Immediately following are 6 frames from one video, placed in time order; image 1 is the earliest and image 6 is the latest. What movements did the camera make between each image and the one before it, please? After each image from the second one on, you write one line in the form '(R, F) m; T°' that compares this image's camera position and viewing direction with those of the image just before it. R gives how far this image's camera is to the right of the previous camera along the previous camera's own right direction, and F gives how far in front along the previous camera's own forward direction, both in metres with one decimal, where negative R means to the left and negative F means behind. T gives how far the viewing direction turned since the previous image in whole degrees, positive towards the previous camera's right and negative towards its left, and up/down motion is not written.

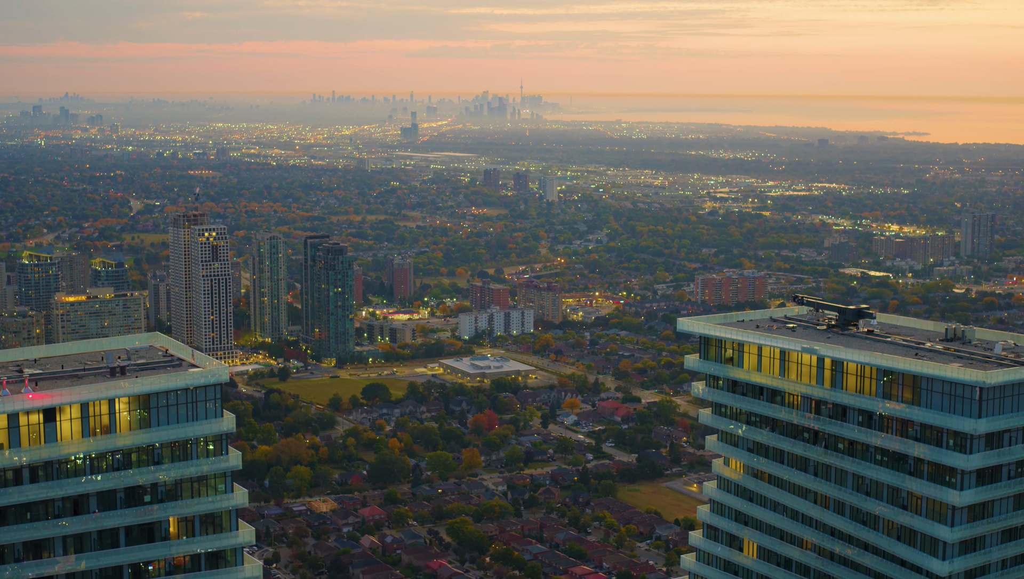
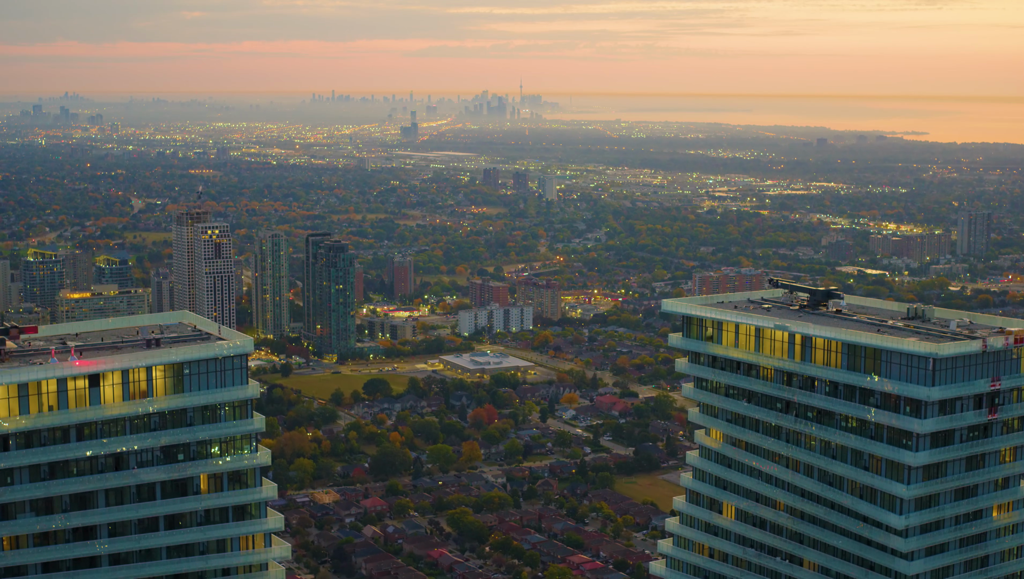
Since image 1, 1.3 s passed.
(0.0, -1.0) m; 0°
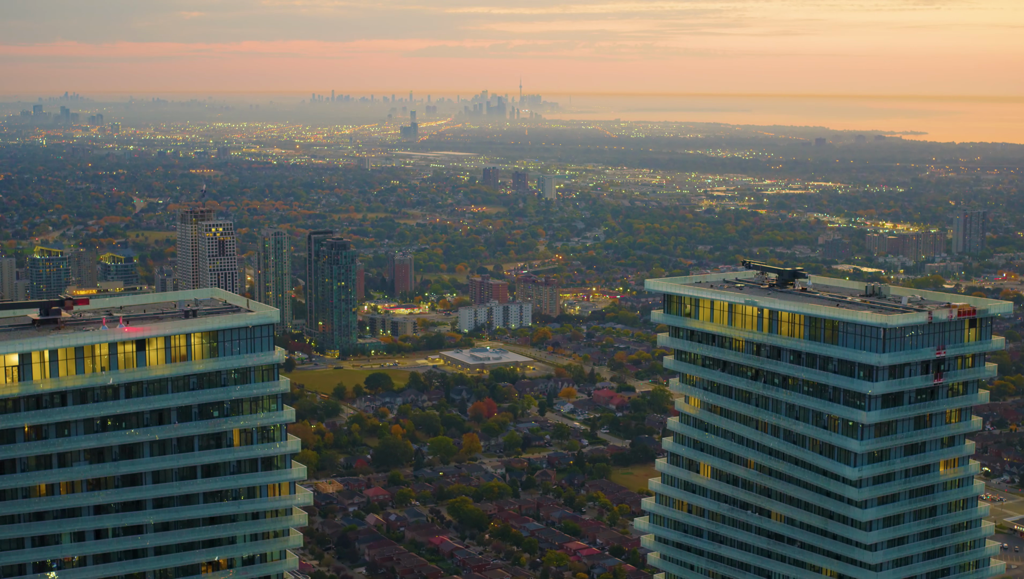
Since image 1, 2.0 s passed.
(0.0, -1.3) m; 0°
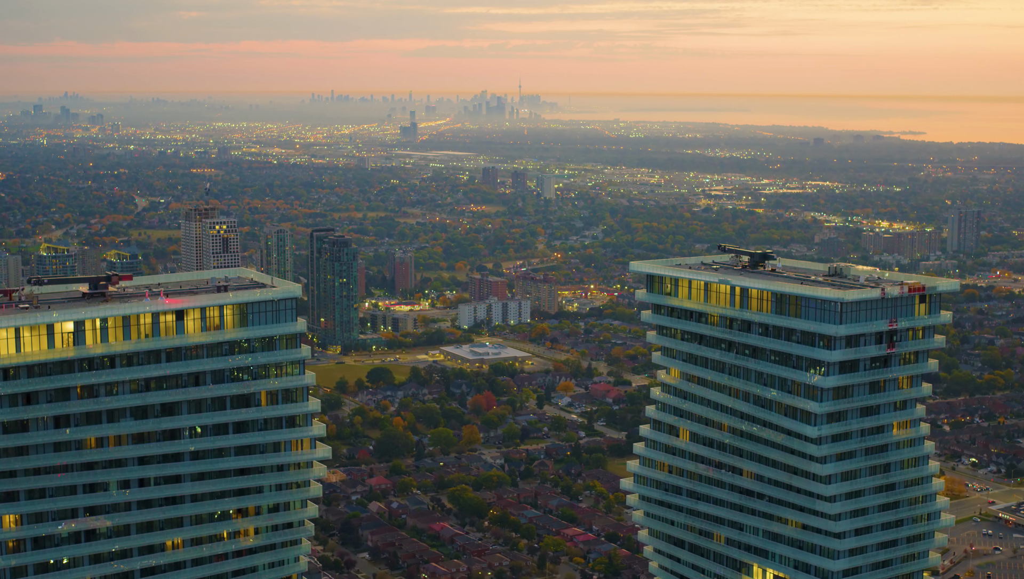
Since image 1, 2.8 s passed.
(0.0, -1.4) m; 0°
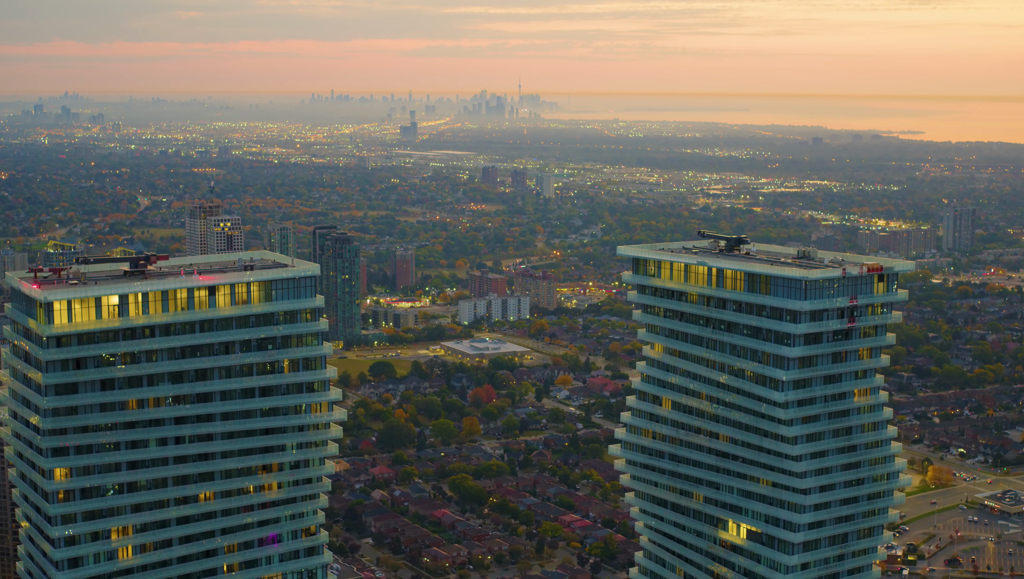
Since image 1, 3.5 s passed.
(0.0, -1.5) m; 0°
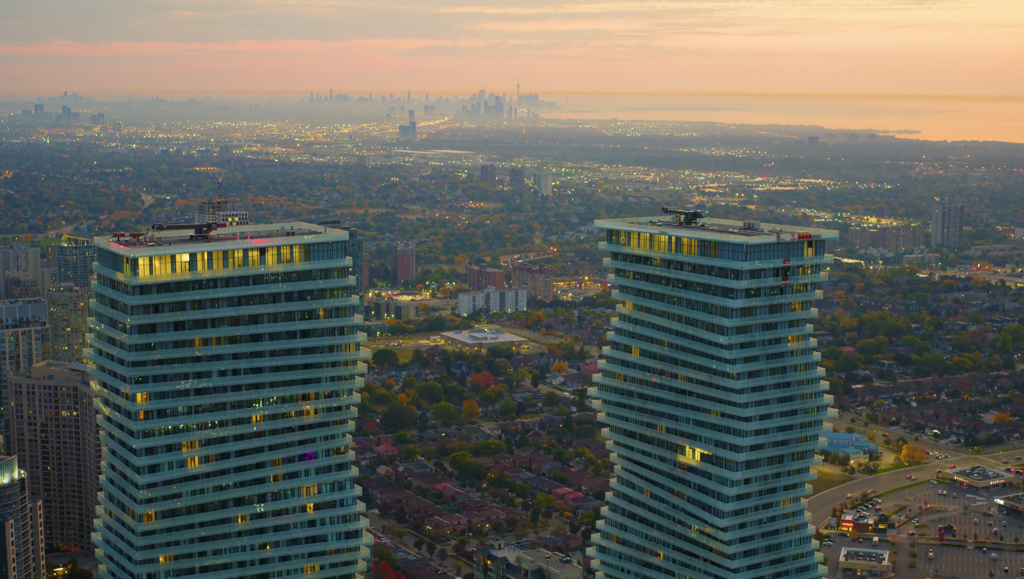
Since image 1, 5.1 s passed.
(+0.1, -3.3) m; 0°
